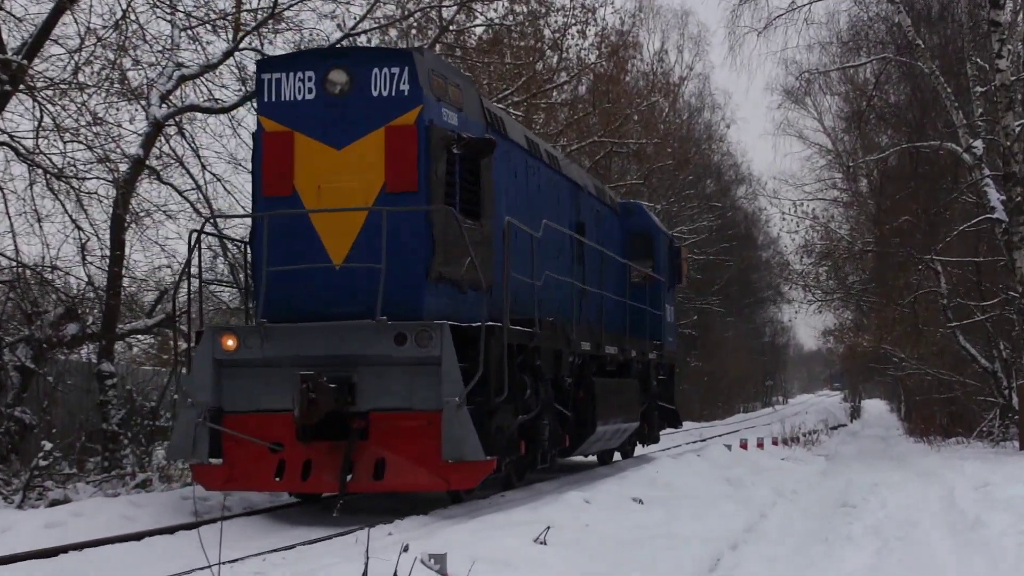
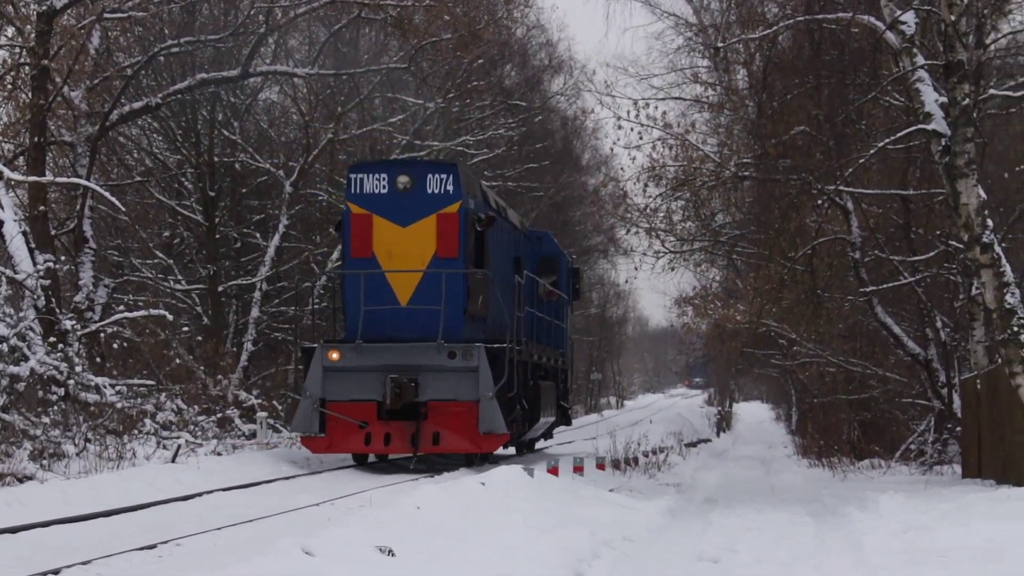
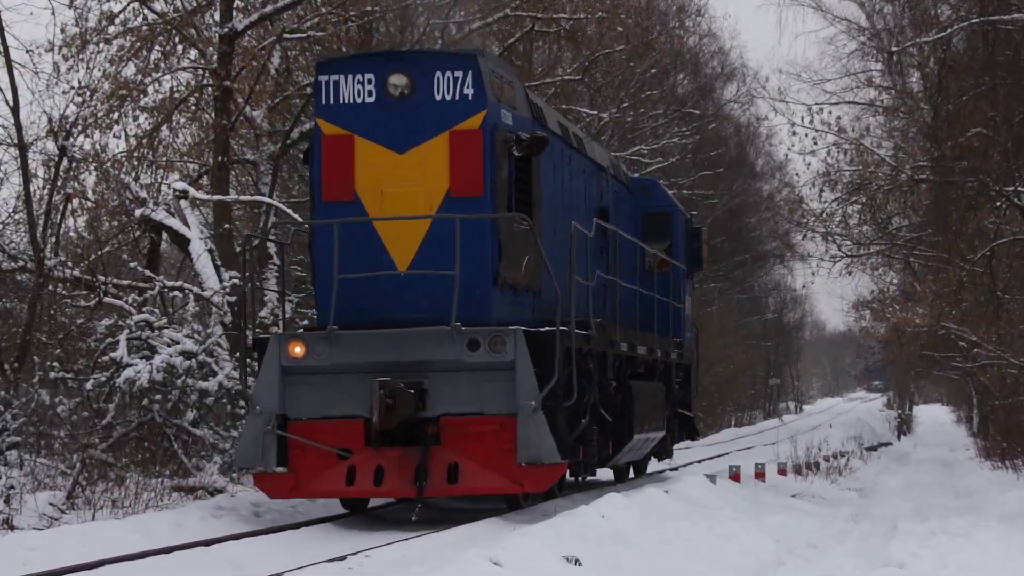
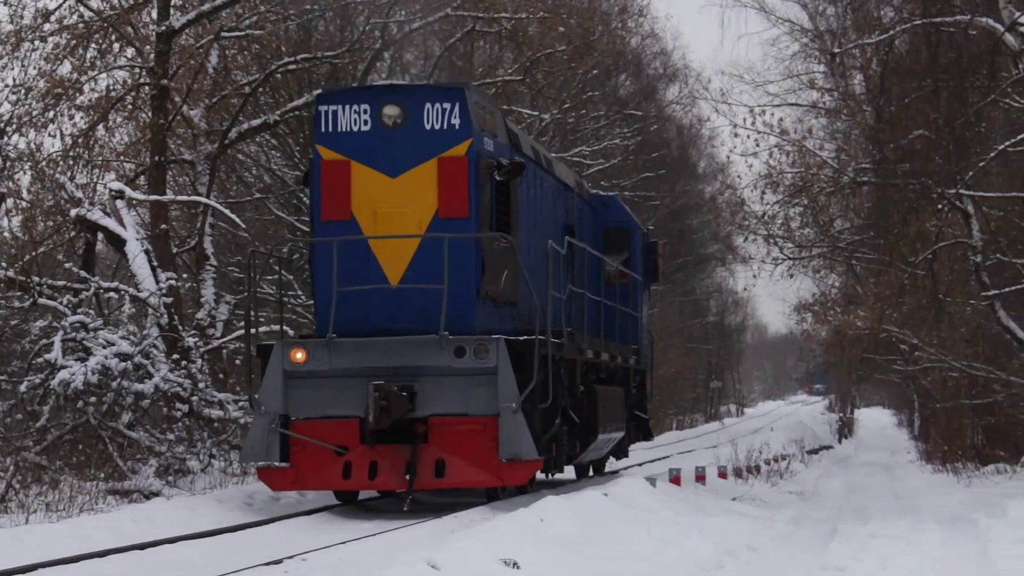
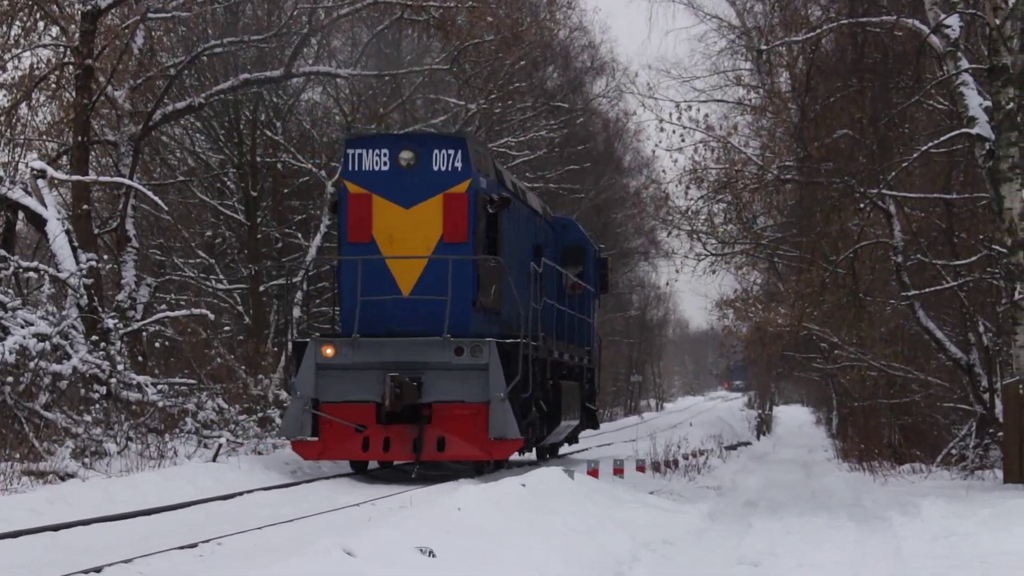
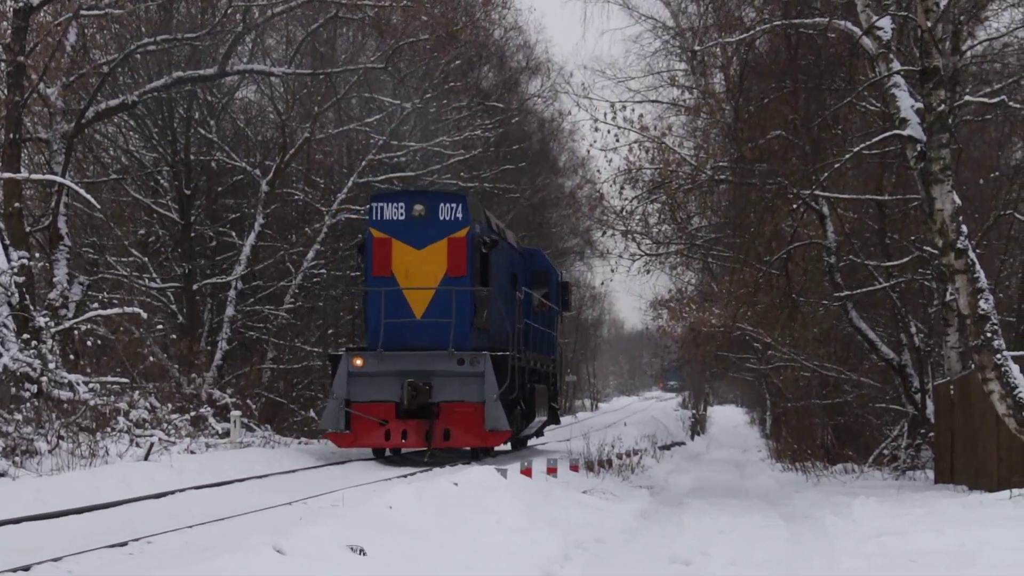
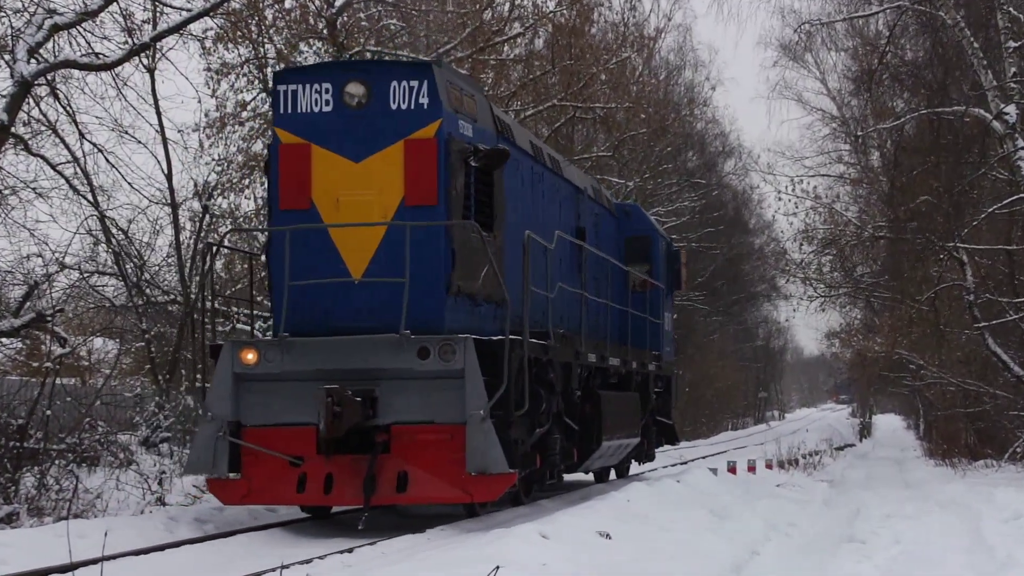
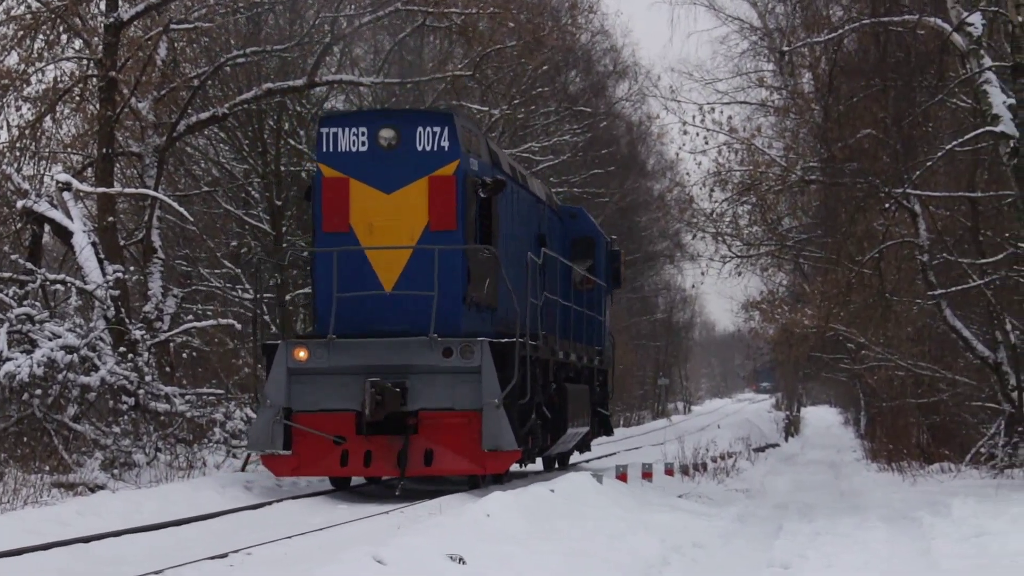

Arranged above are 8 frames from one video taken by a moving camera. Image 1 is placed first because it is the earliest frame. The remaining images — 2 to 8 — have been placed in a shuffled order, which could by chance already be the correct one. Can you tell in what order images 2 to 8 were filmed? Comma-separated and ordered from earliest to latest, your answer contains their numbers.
7, 3, 4, 8, 5, 2, 6
